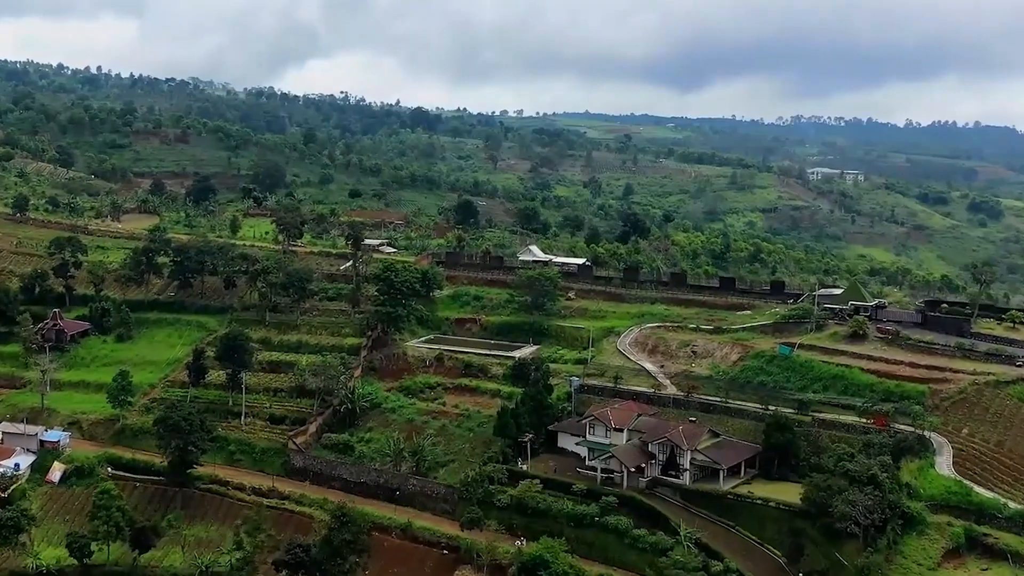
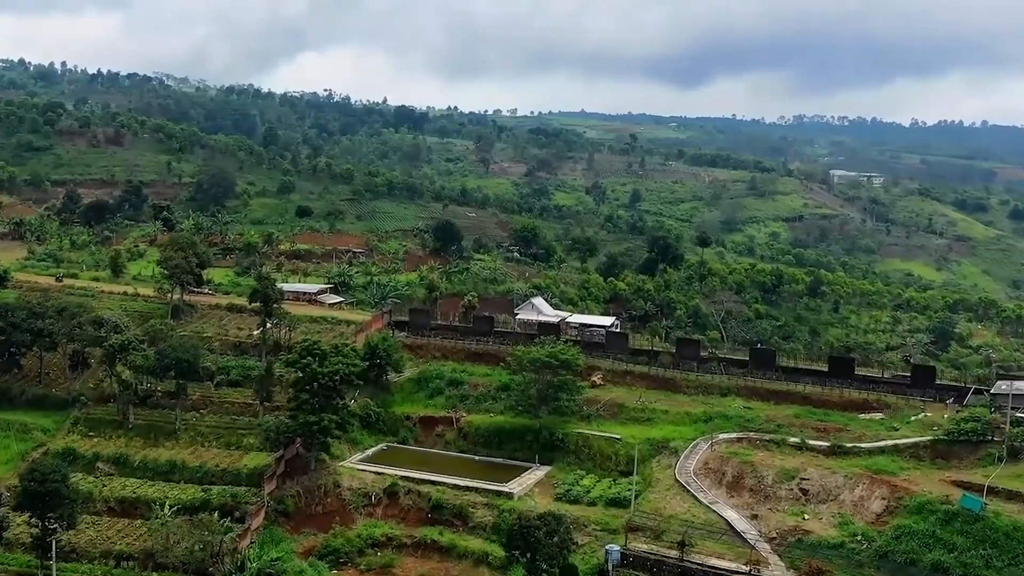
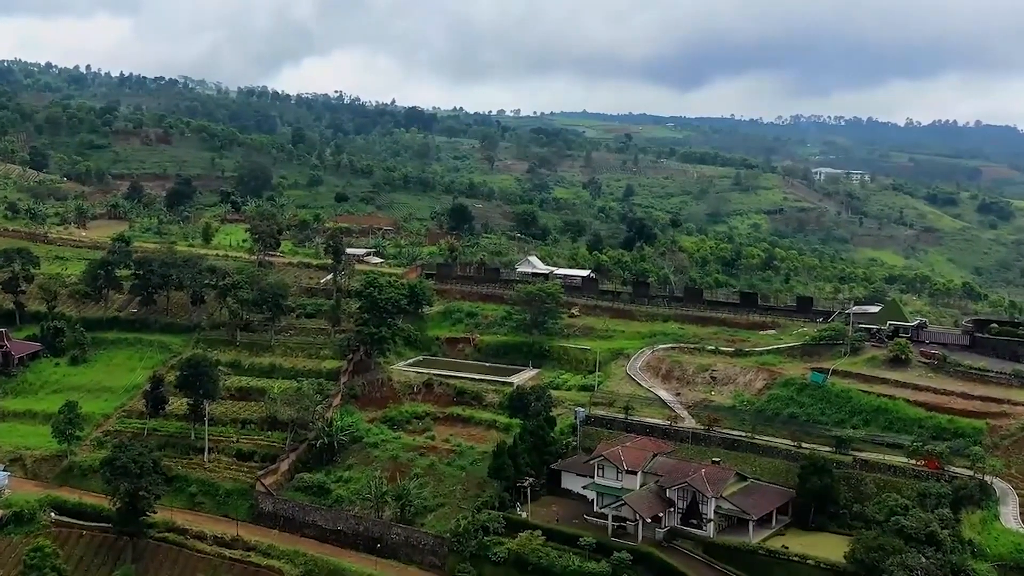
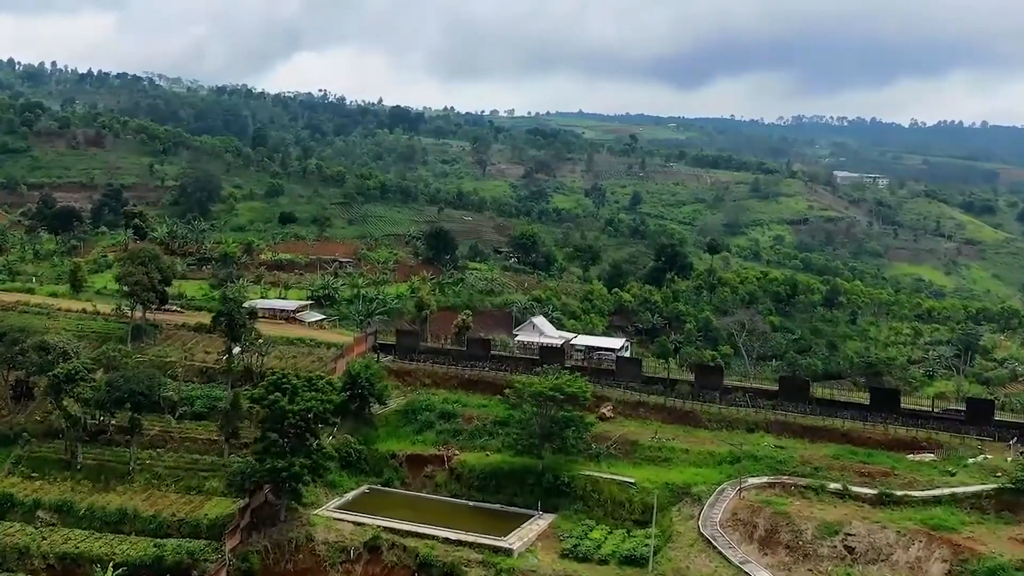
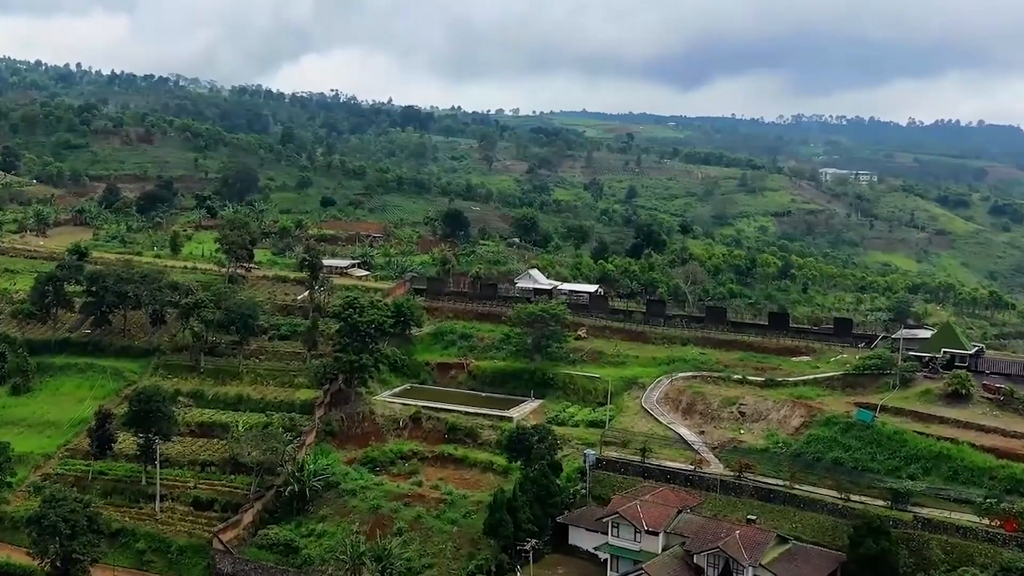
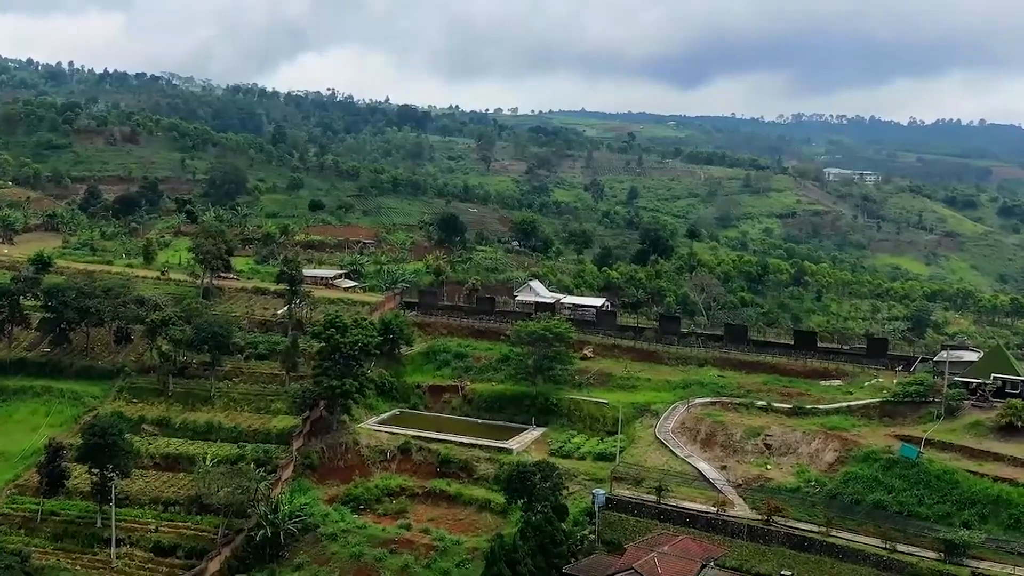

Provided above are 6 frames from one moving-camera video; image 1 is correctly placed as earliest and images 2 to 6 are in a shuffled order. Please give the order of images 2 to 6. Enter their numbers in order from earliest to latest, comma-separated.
3, 5, 6, 2, 4
